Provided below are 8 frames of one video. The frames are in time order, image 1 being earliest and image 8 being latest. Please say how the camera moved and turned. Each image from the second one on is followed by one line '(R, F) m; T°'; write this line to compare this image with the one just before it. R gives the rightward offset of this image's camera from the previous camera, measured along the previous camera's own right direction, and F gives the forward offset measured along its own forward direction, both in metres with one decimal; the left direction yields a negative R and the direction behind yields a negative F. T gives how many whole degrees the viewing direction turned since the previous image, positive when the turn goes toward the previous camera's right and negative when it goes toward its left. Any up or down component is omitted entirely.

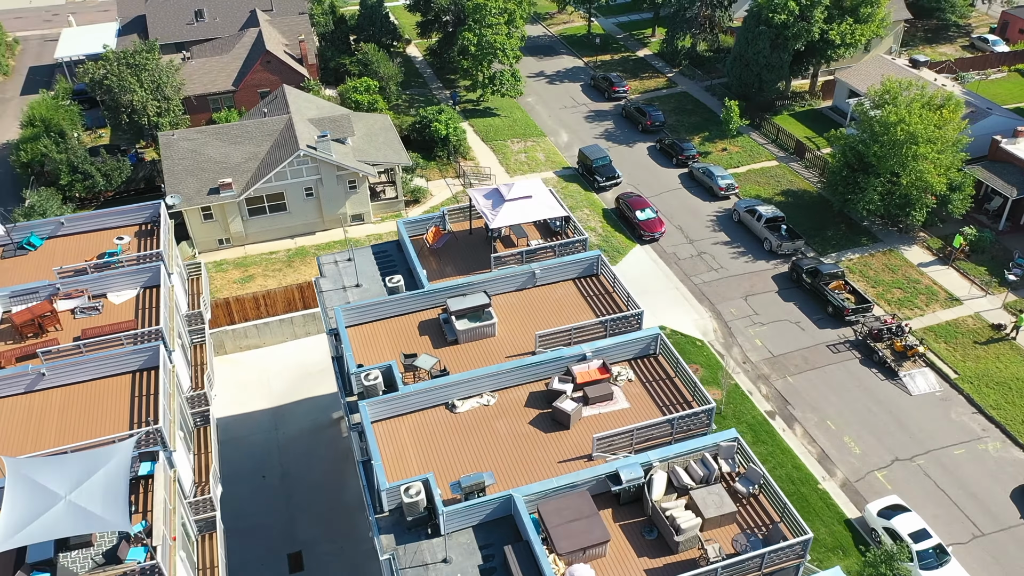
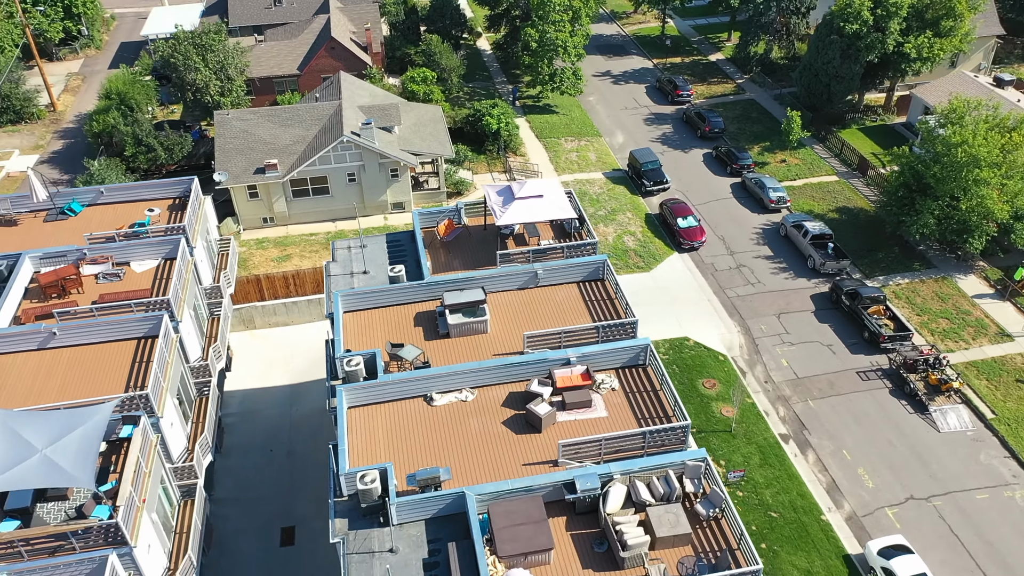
(+2.9, +0.2) m; -6°
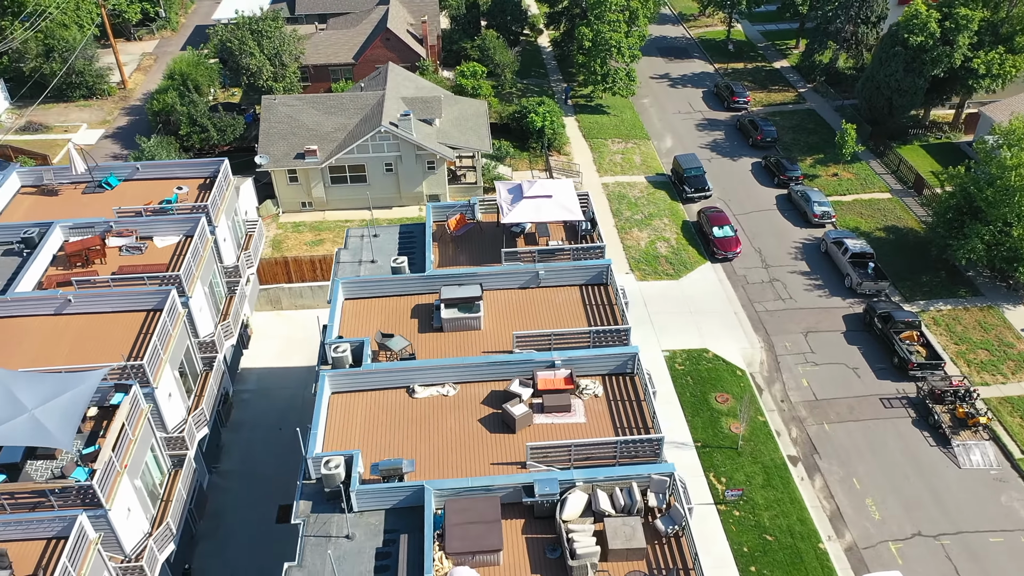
(+2.5, +0.2) m; -5°
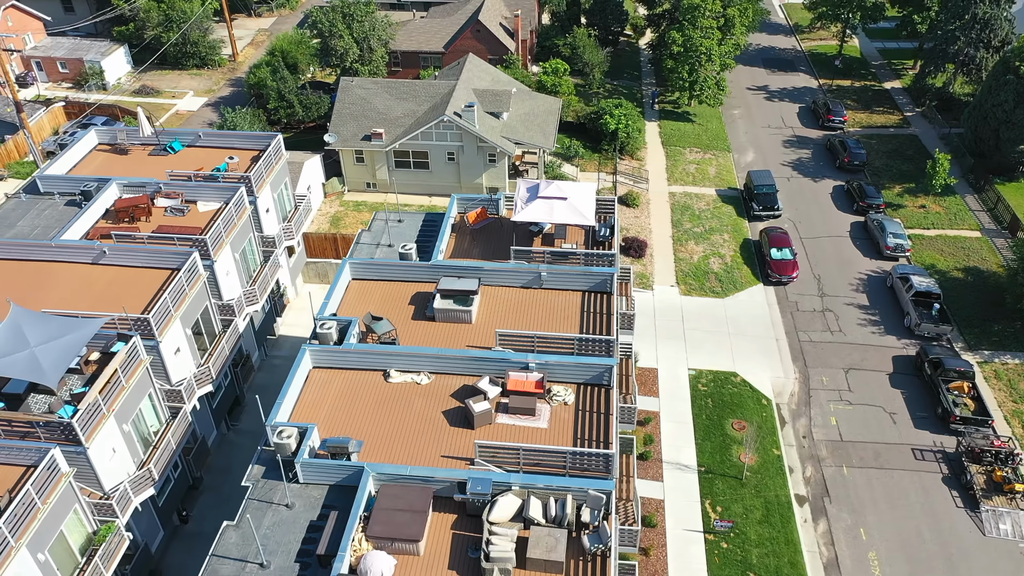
(+4.1, +0.3) m; -8°
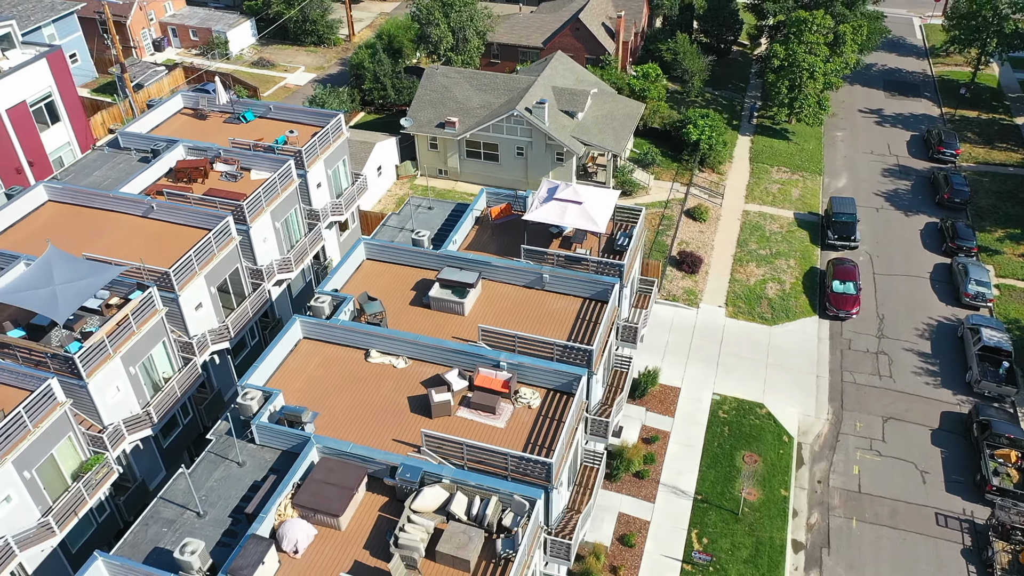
(+4.5, +0.4) m; -9°
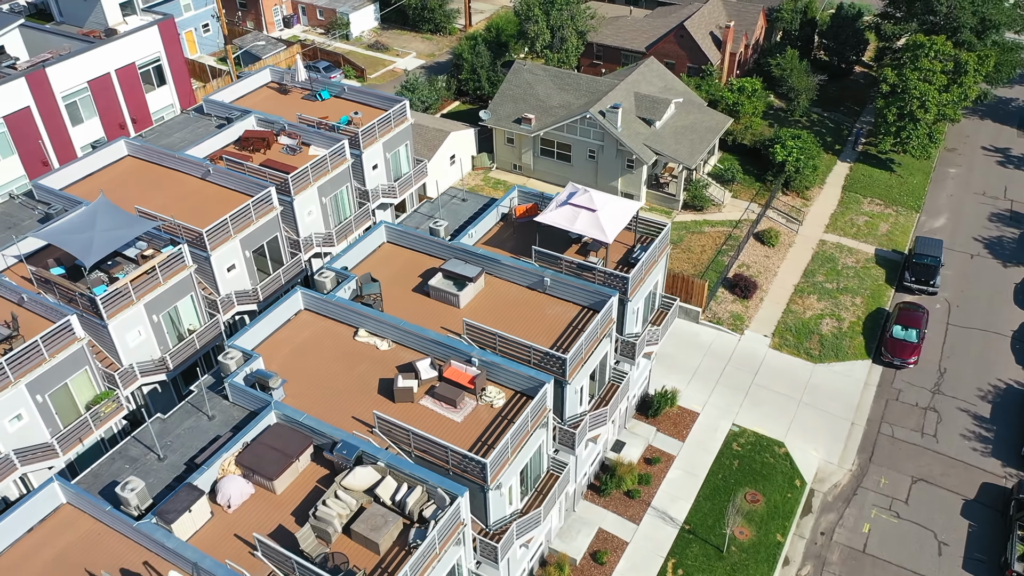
(+4.6, +0.4) m; -10°
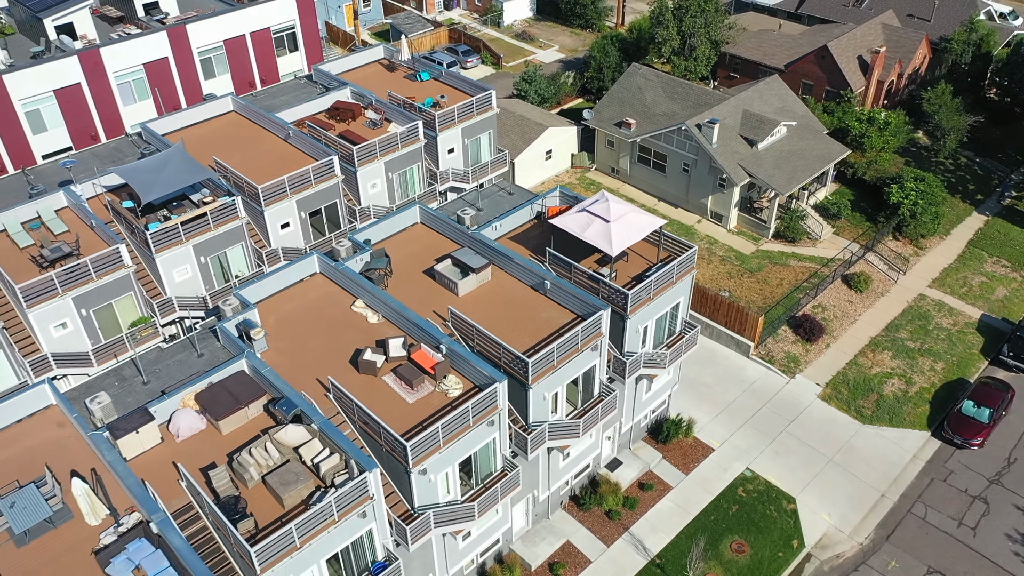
(+5.9, +0.6) m; -12°
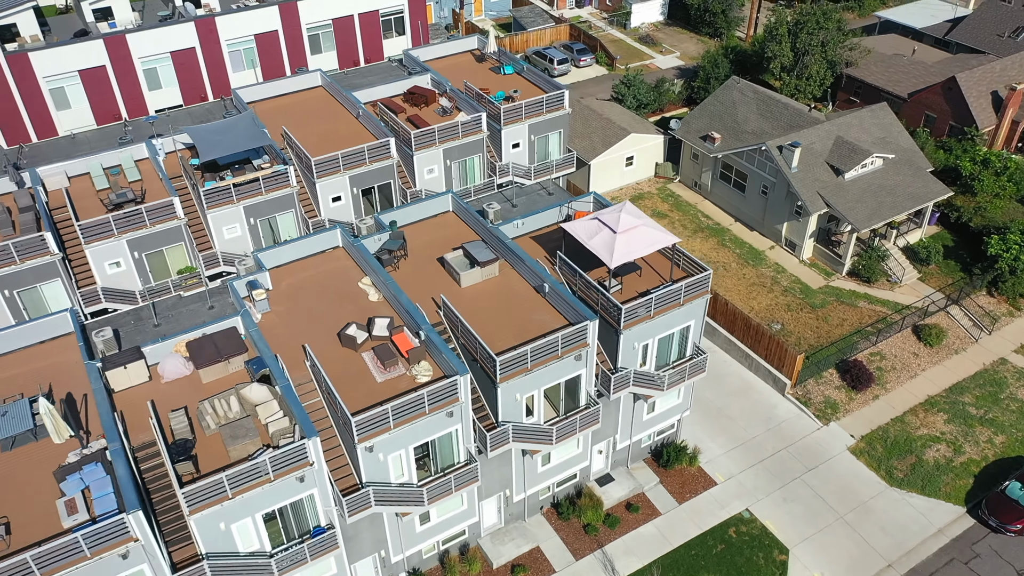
(+5.0, +0.4) m; -10°
